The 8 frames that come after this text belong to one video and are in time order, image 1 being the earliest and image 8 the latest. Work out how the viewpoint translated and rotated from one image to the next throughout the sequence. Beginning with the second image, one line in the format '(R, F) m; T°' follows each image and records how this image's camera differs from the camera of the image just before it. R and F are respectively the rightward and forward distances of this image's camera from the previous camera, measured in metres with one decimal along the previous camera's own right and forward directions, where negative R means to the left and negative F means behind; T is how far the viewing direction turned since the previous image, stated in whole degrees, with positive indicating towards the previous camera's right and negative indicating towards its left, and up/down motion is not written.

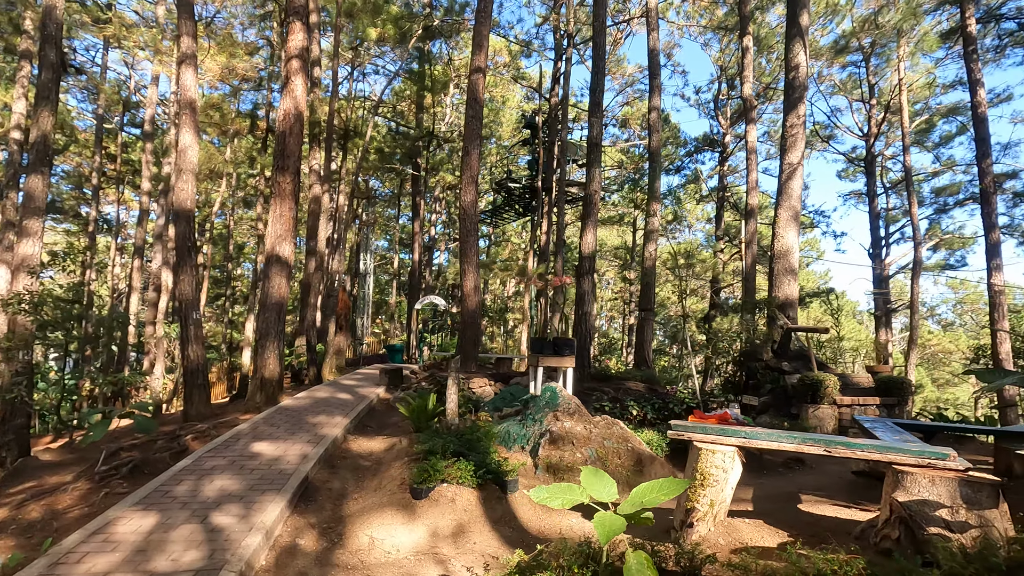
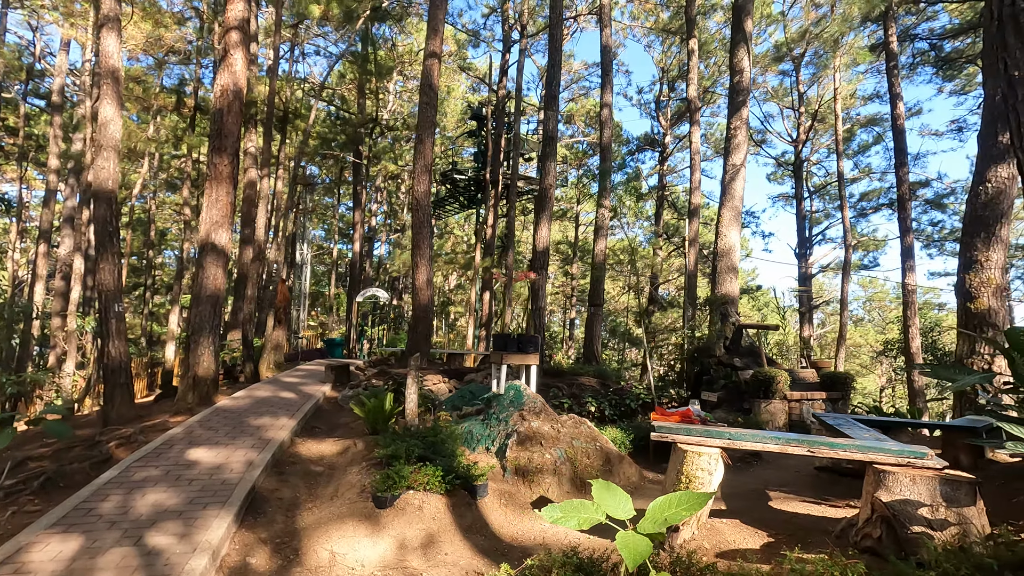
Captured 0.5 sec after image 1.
(-0.3, +0.2) m; +6°
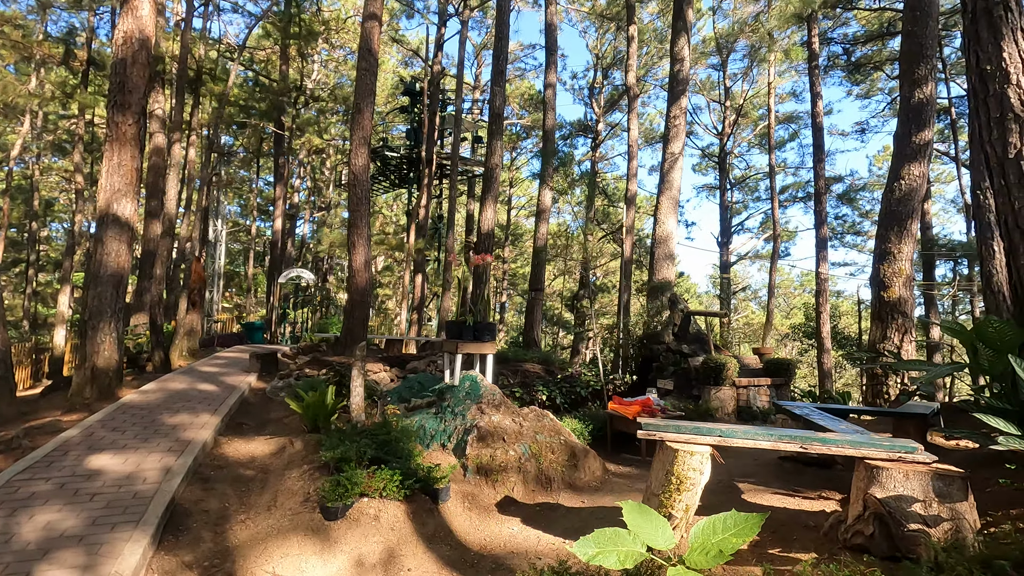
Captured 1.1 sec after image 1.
(-0.3, +0.4) m; +8°
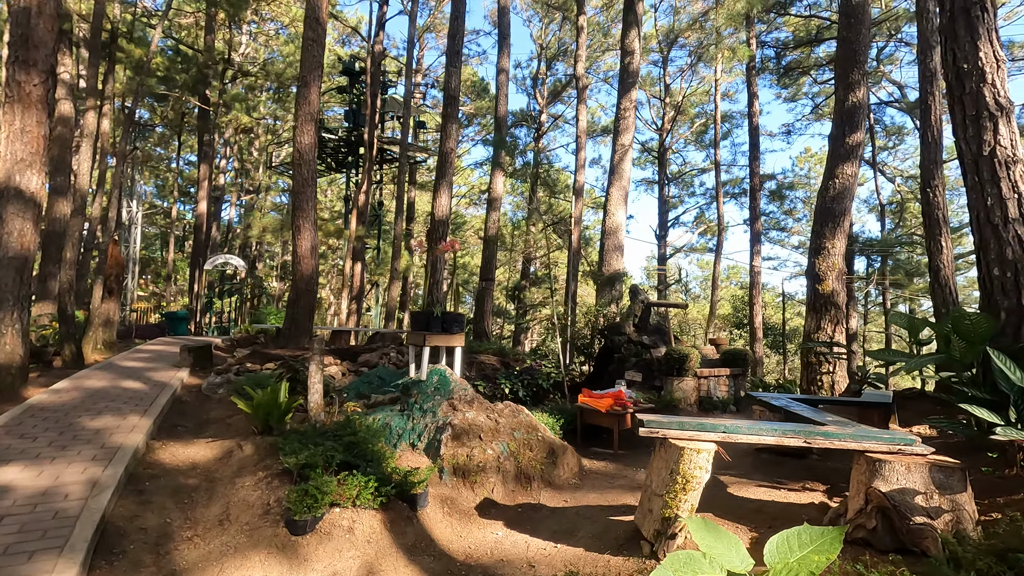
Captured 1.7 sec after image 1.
(-0.4, +0.3) m; +7°
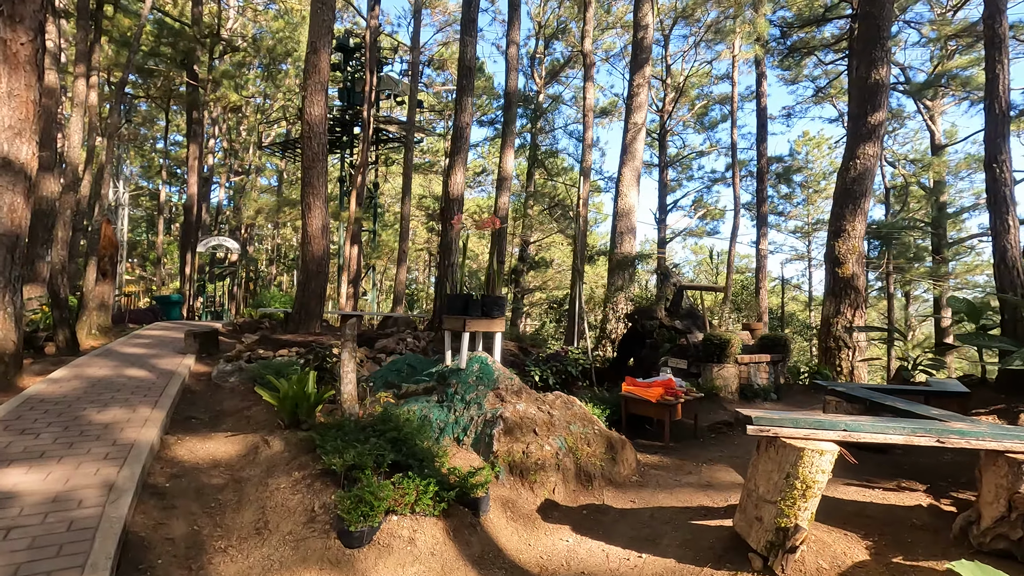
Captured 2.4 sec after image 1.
(-0.5, +0.5) m; +1°
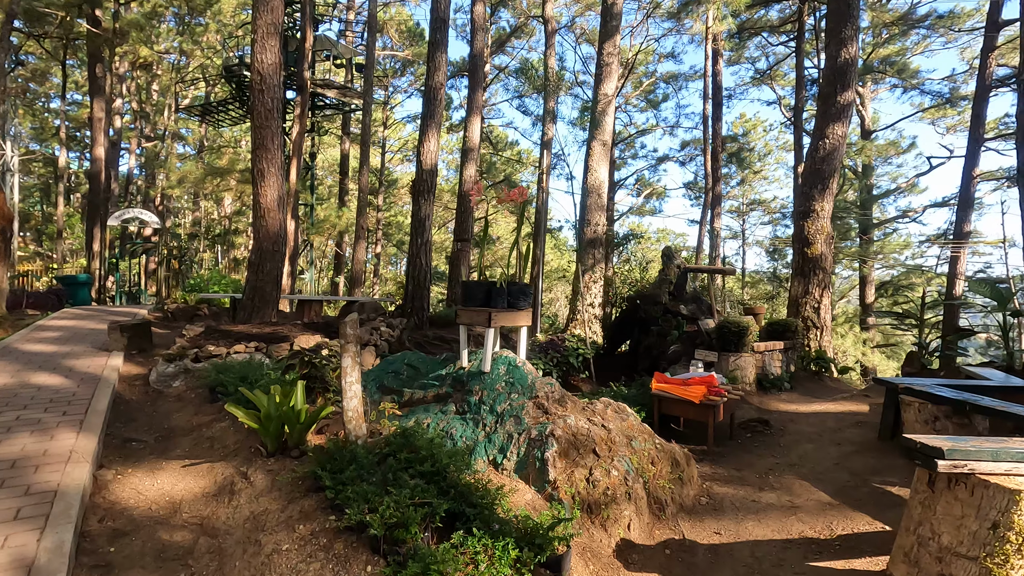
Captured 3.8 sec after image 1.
(-0.8, +0.9) m; +7°
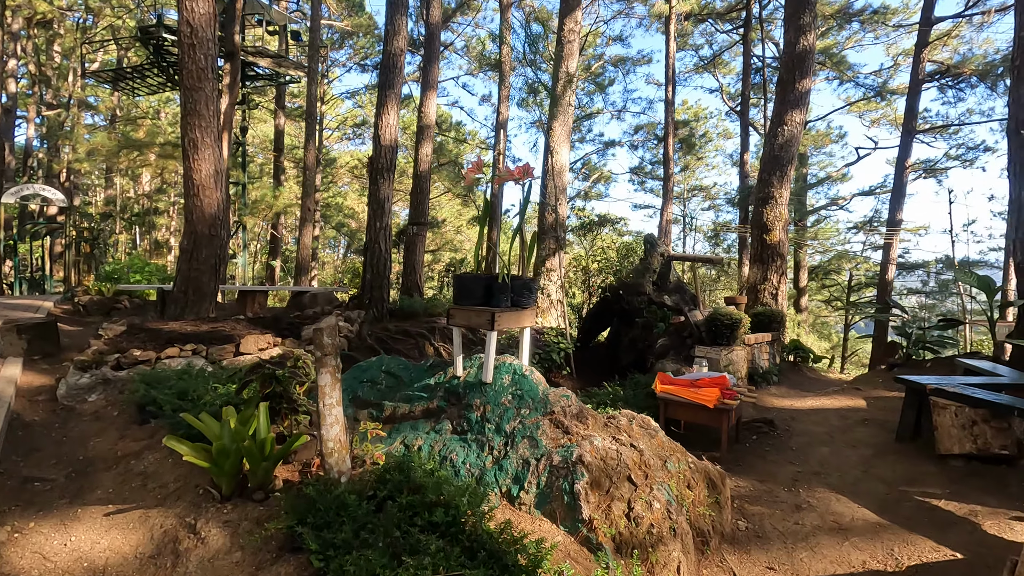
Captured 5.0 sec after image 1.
(-0.4, +0.7) m; +6°
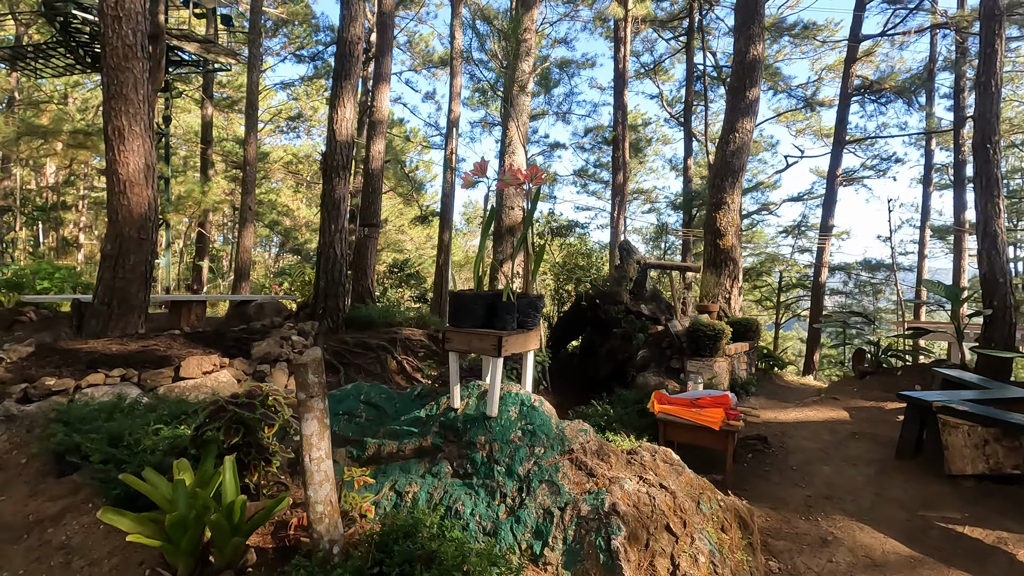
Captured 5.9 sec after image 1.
(-0.4, +0.5) m; +6°
